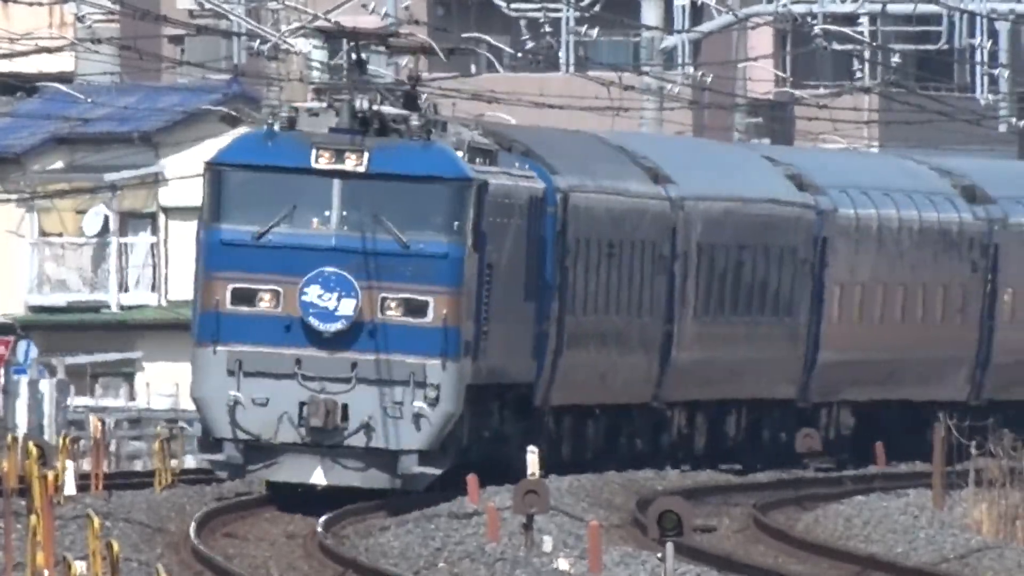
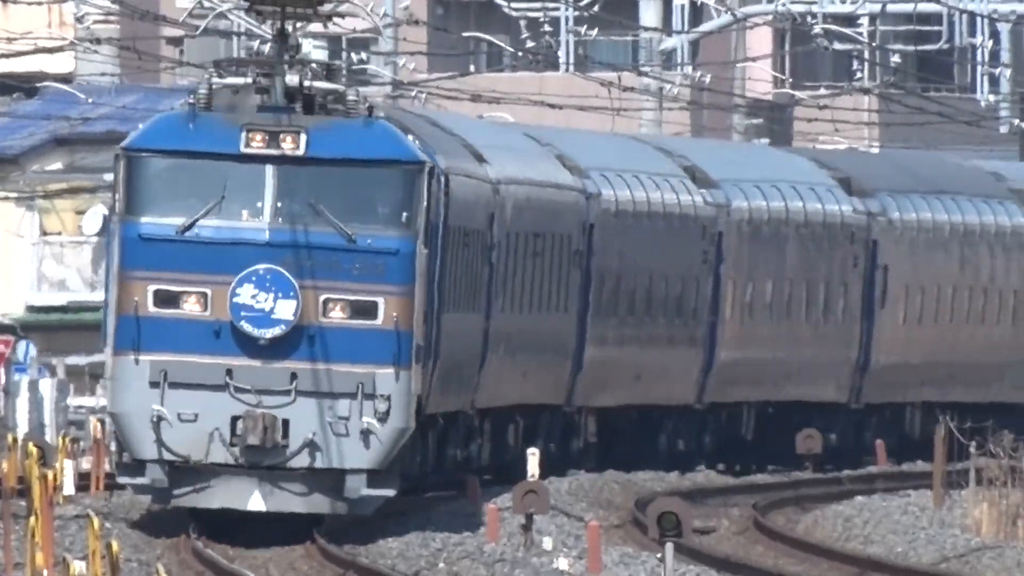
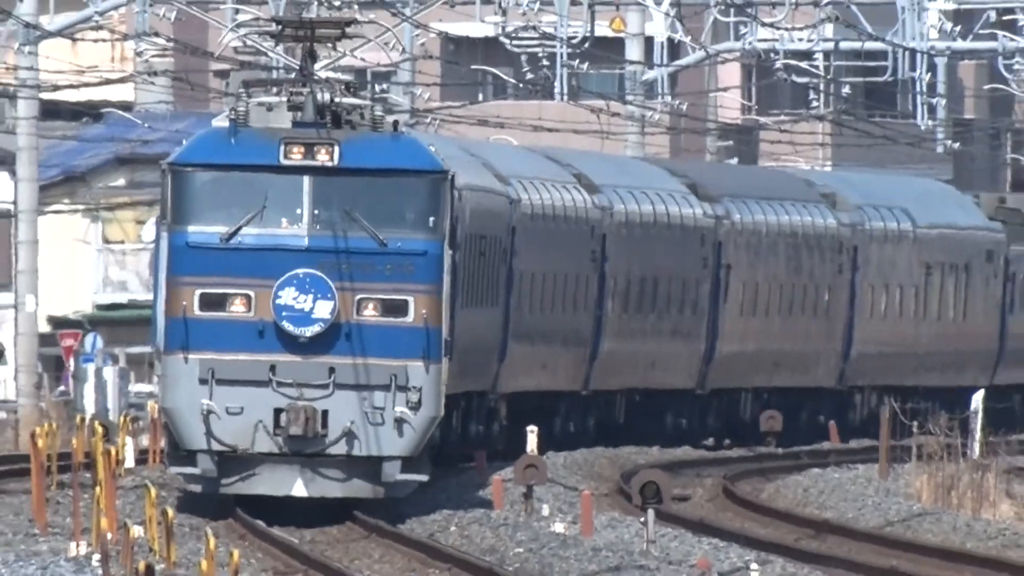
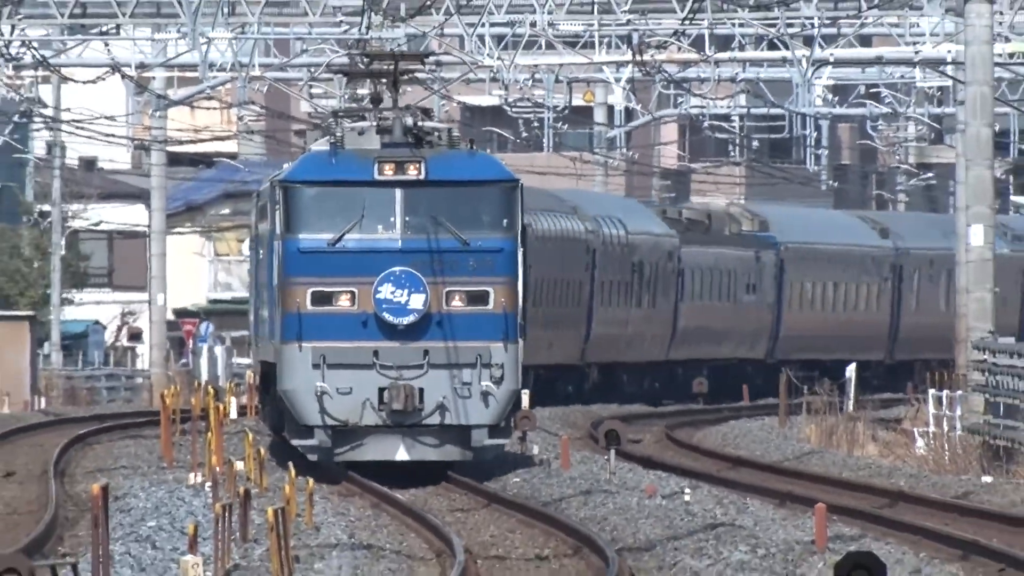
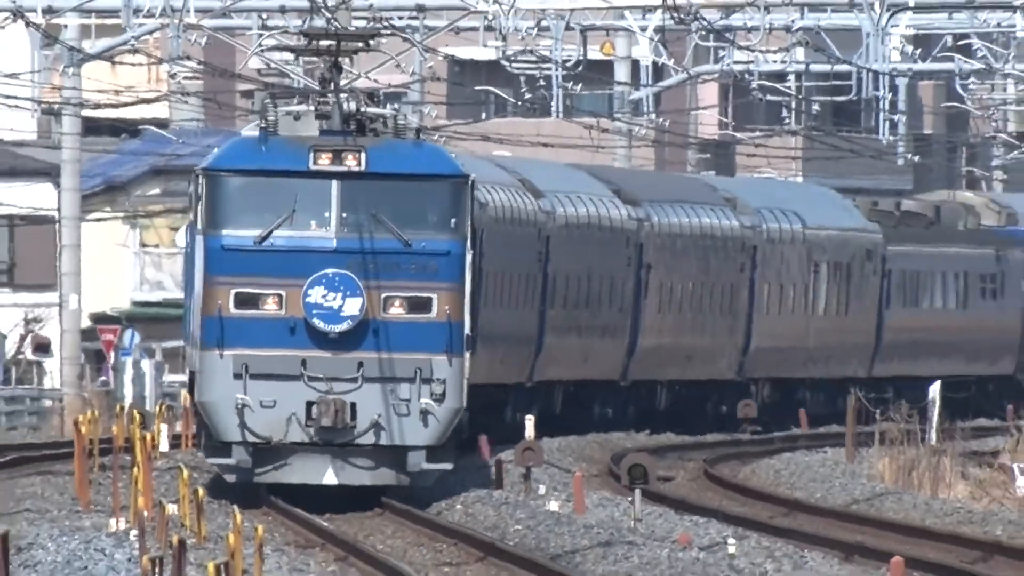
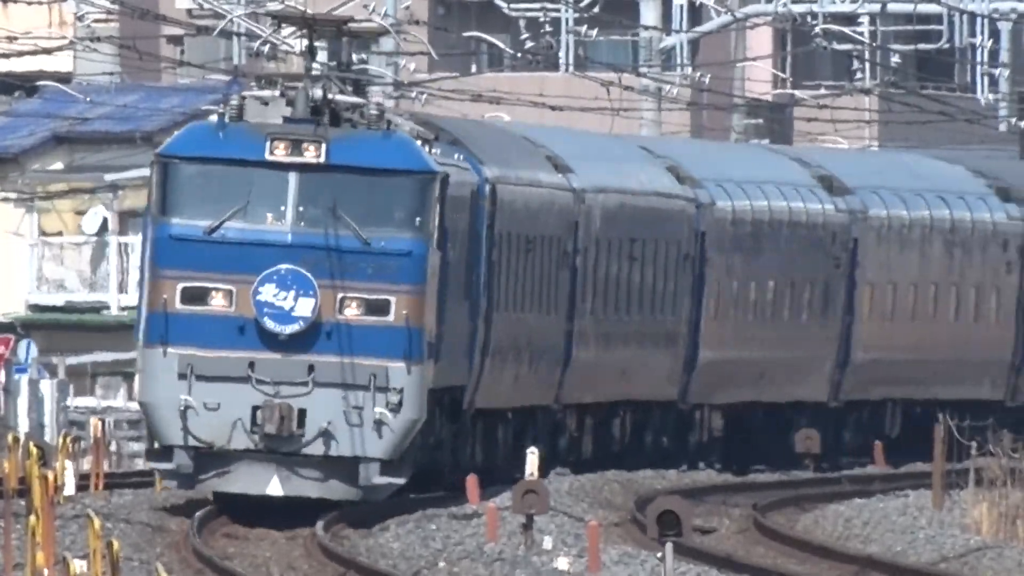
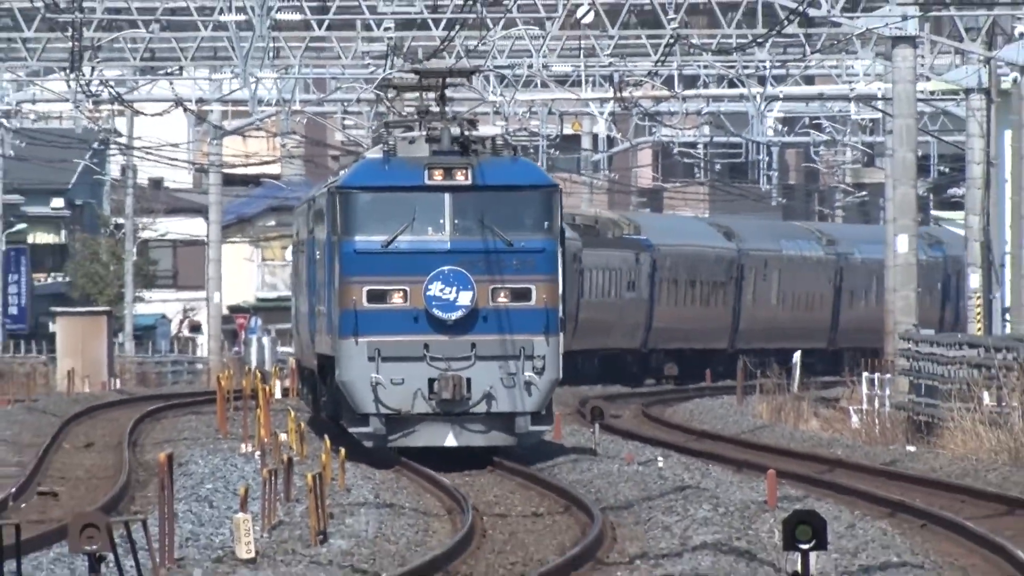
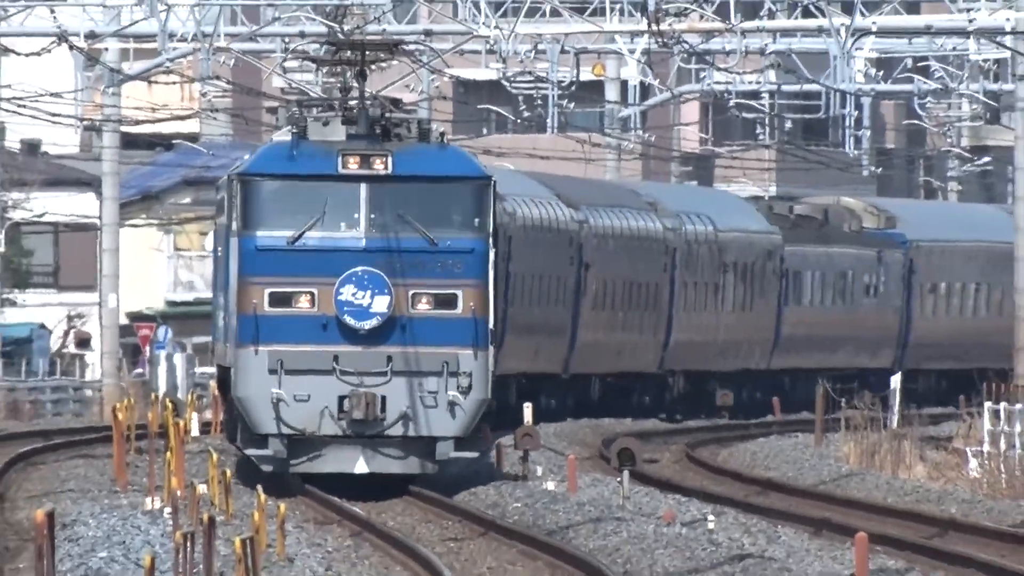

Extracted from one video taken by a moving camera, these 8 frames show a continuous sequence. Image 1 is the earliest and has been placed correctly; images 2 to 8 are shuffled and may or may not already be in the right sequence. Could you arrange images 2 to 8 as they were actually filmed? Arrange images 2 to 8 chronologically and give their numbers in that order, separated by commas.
6, 2, 3, 5, 8, 4, 7
